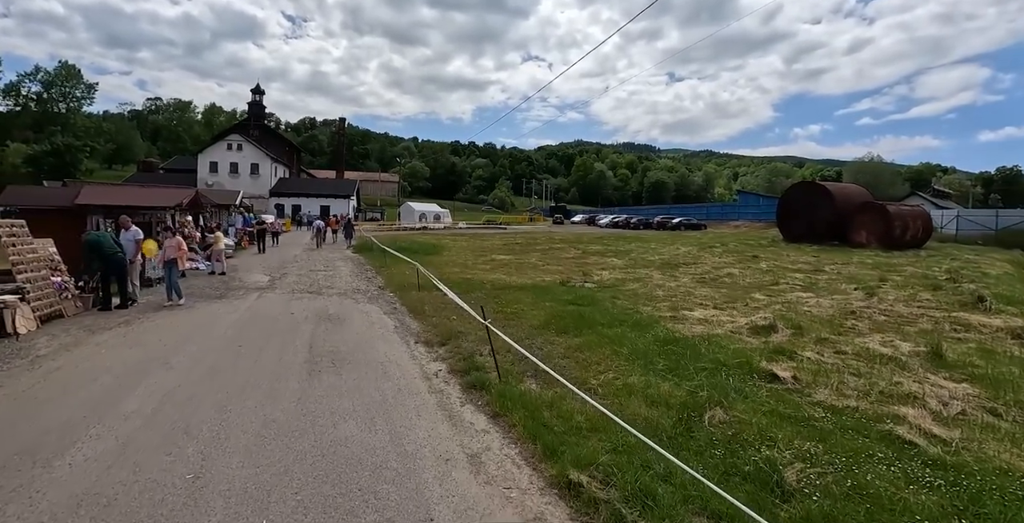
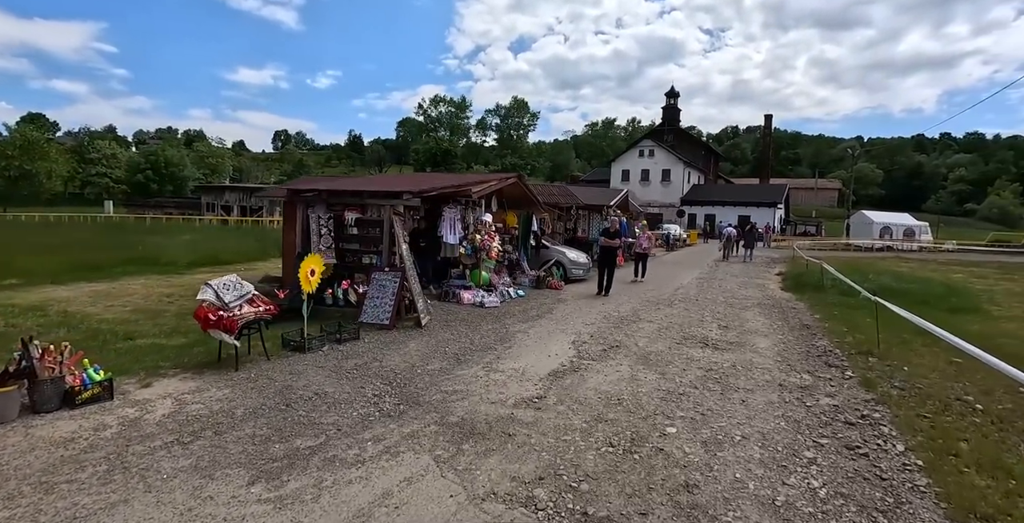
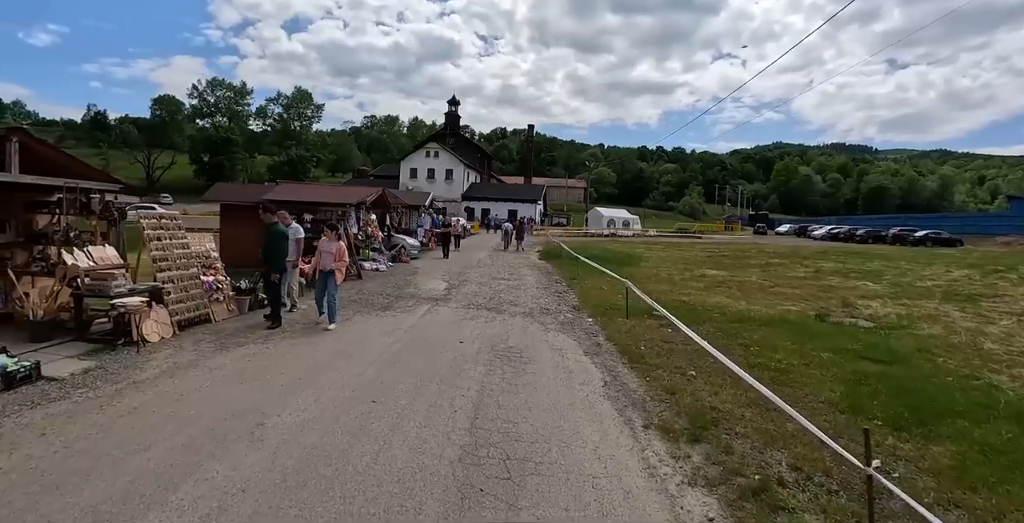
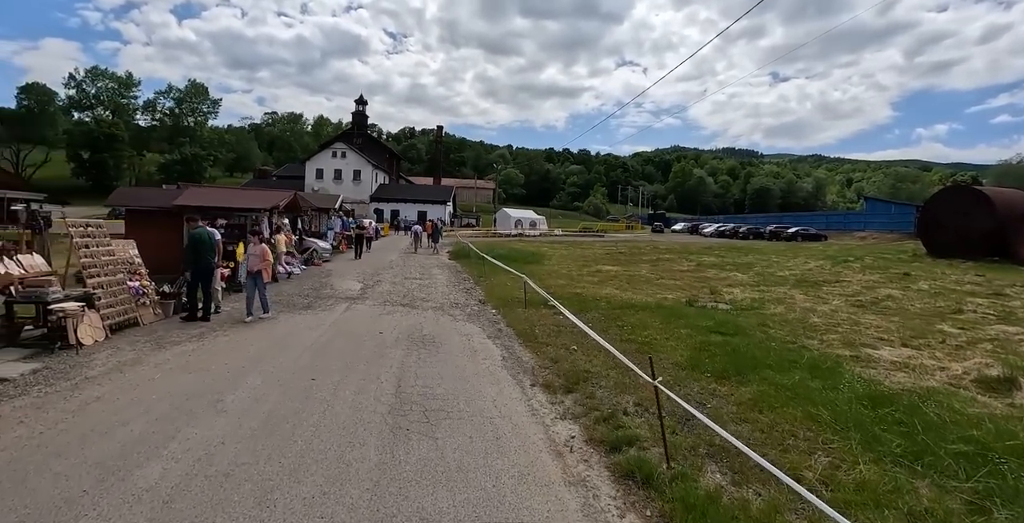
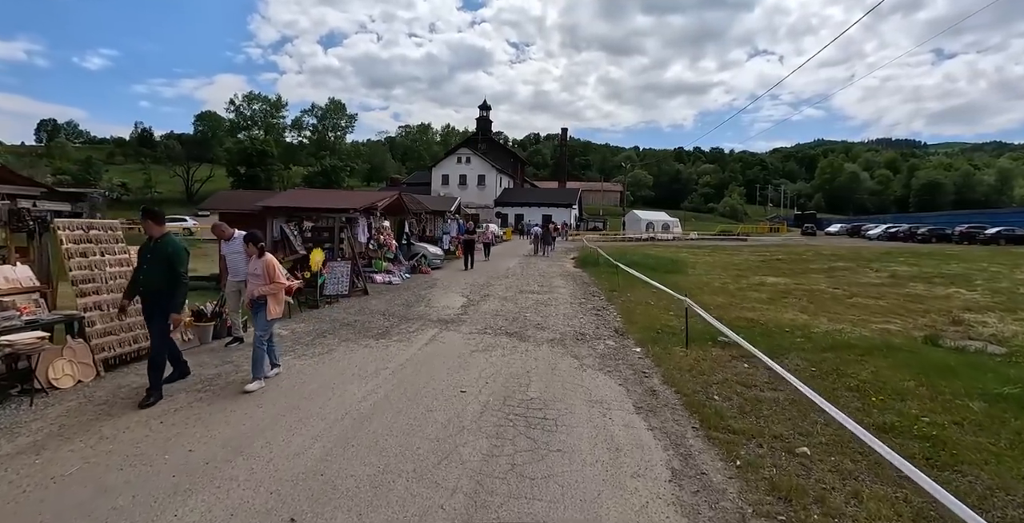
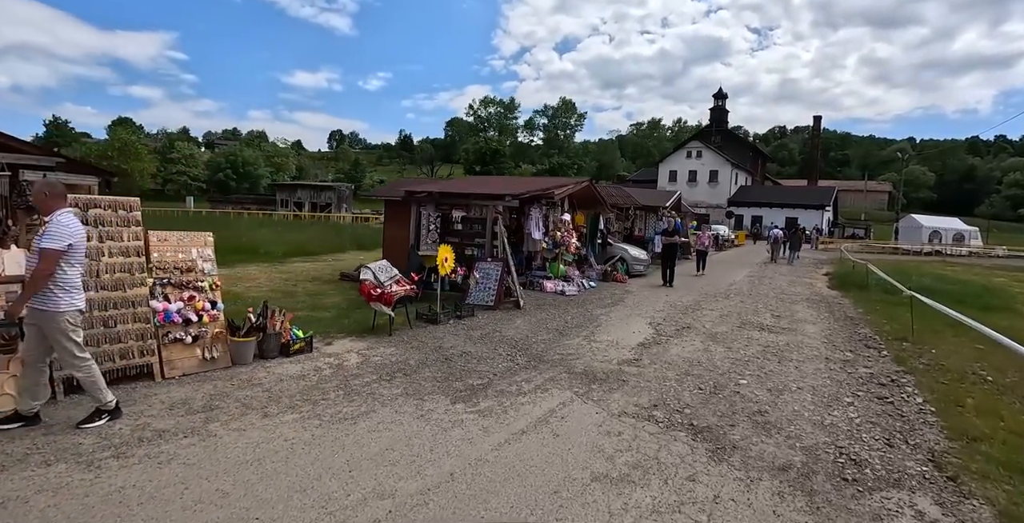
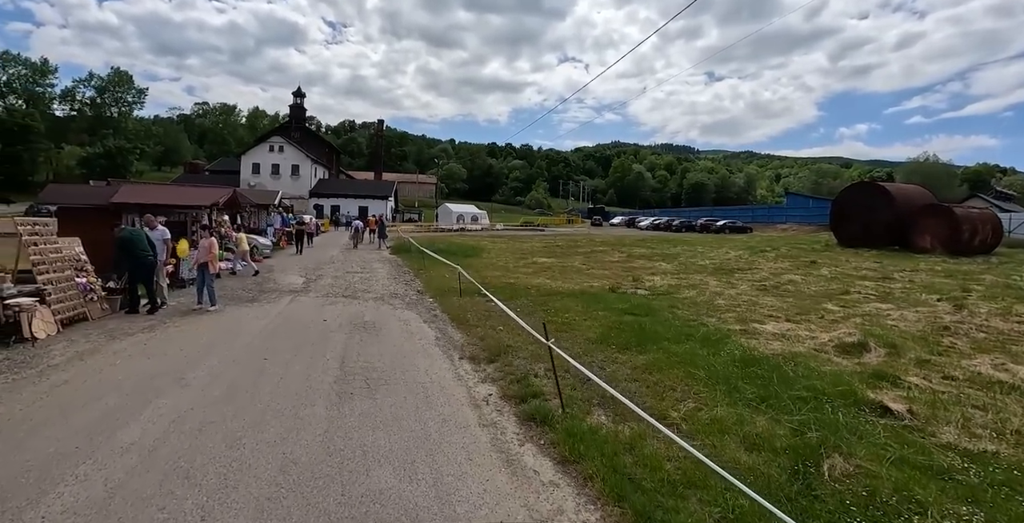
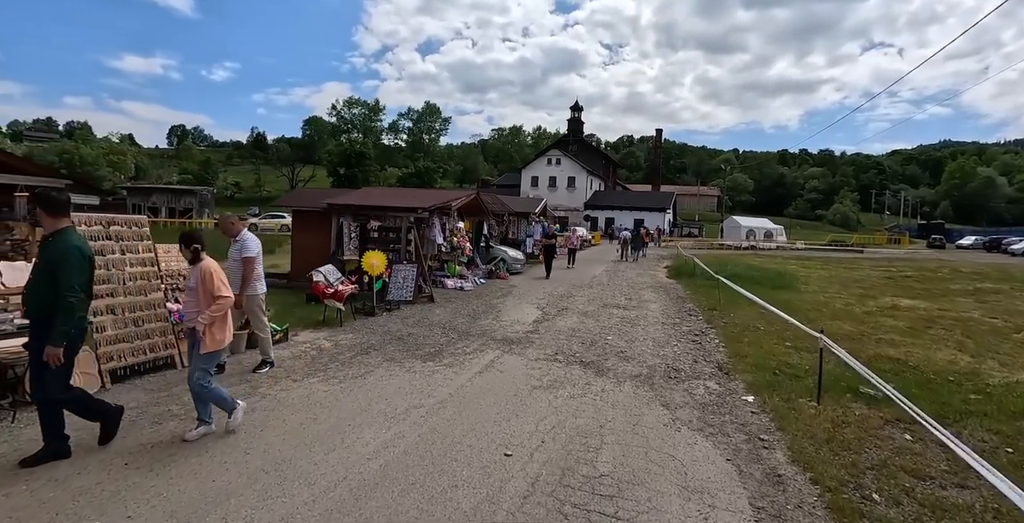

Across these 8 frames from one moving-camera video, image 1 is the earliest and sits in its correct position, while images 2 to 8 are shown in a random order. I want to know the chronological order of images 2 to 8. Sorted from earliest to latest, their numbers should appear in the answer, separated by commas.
7, 4, 3, 5, 8, 6, 2
